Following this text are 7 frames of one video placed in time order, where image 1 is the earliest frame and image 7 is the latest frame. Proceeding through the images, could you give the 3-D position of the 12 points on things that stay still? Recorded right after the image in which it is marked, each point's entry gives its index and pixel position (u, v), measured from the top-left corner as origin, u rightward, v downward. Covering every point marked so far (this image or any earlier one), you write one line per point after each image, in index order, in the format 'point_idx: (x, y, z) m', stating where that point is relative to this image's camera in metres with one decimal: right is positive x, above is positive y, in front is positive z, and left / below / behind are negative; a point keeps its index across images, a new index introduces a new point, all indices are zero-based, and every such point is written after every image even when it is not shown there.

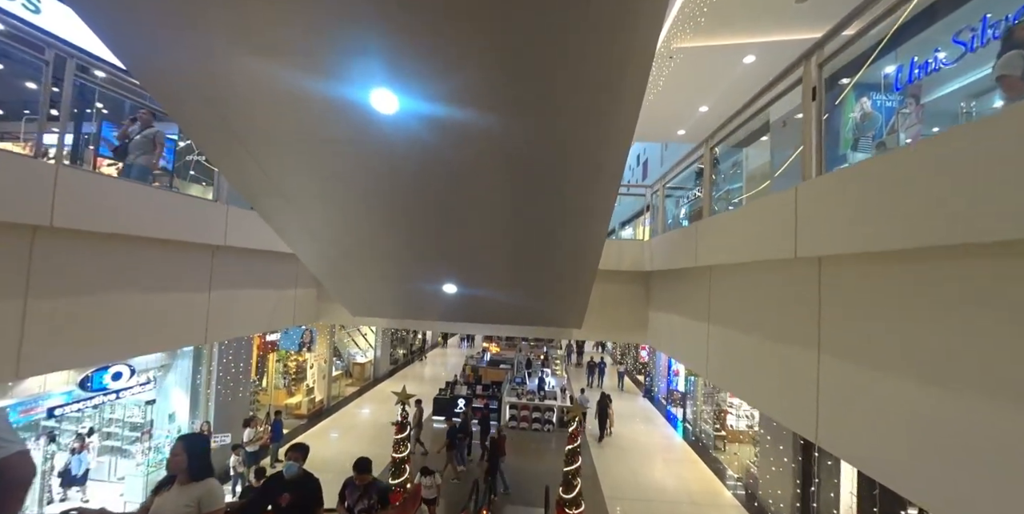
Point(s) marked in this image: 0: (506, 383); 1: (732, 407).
0: (-0.2, -4.1, +13.2) m
1: (+5.7, -3.9, +10.4) m
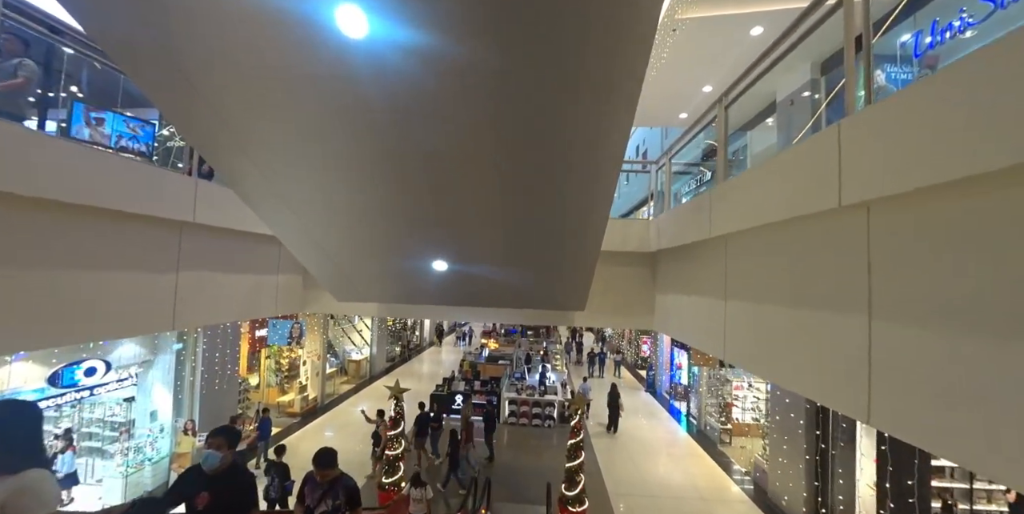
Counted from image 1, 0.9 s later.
0: (-0.2, -3.9, +12.9) m
1: (+5.7, -3.6, +10.1) m
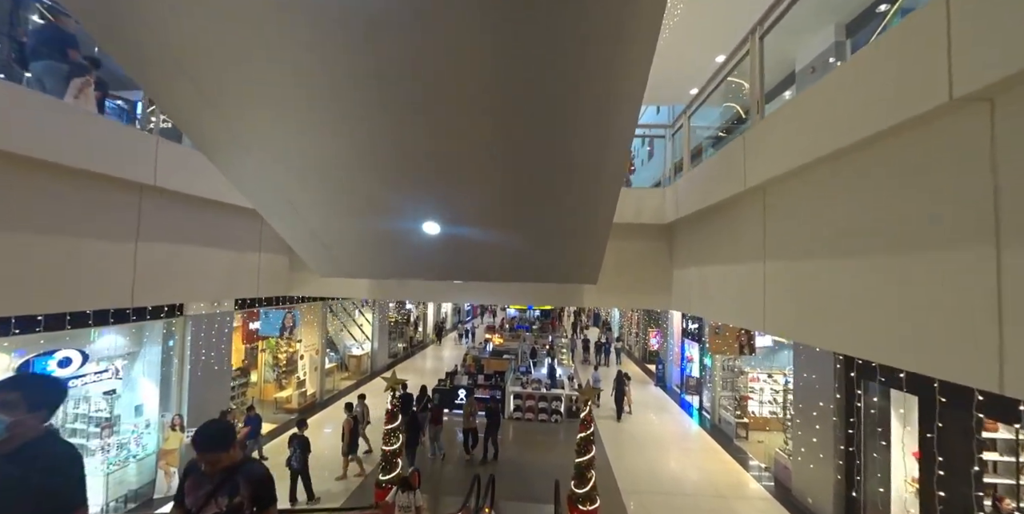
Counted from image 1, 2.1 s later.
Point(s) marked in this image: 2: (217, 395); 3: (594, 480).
0: (-0.1, -3.5, +12.5) m
1: (+5.8, -3.3, +9.6) m
2: (-5.6, -2.6, +7.7) m
3: (+1.2, -3.3, +5.9) m
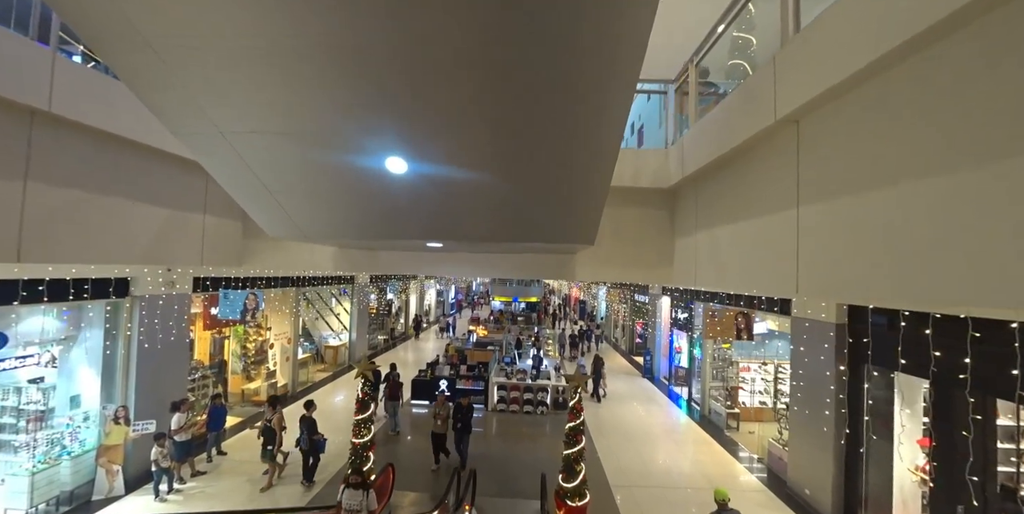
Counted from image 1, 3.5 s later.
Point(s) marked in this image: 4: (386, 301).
0: (-0.5, -3.1, +12.0) m
1: (+5.4, -2.9, +9.3) m
2: (-5.9, -2.1, +7.0) m
3: (+1.0, -2.9, +5.5) m
4: (-5.7, -2.0, +18.2) m
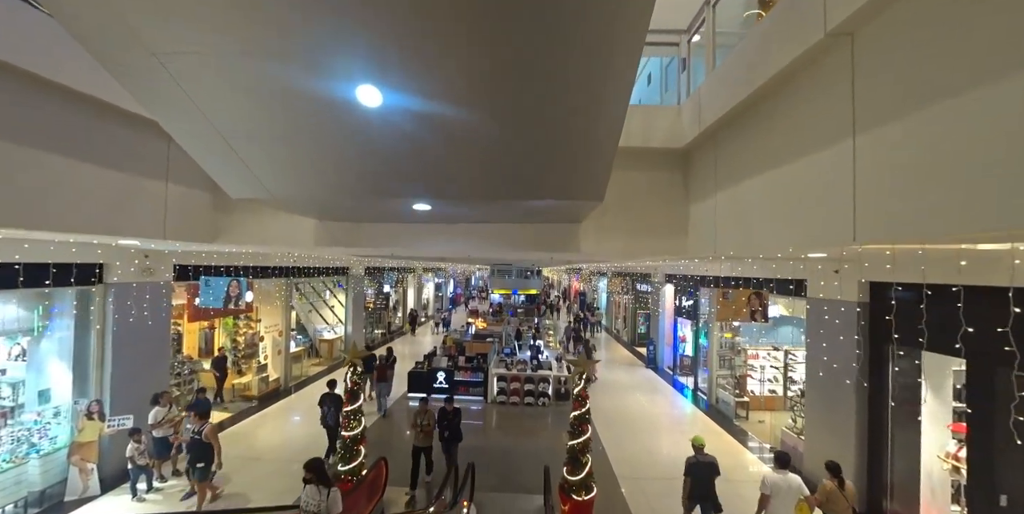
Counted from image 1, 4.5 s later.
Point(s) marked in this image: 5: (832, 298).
0: (-0.5, -2.8, +11.6) m
1: (+5.4, -2.5, +9.0) m
2: (-5.9, -1.9, +6.6) m
3: (+1.0, -2.6, +5.1) m
4: (-5.7, -1.6, +17.8) m
5: (+4.7, -0.6, +6.0) m
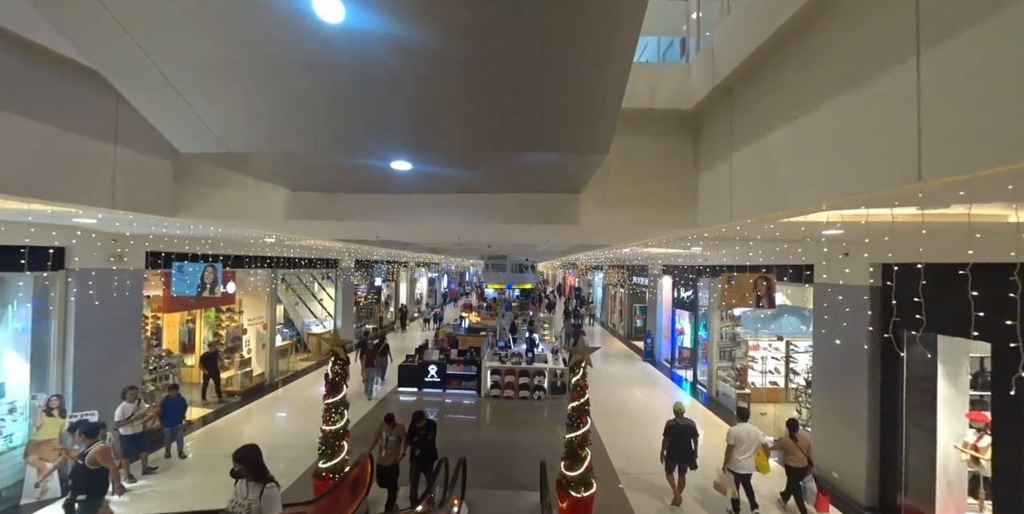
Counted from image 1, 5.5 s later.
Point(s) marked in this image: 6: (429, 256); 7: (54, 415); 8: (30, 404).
0: (-0.7, -2.5, +11.3) m
1: (+5.3, -2.3, +8.7) m
2: (-6.0, -1.7, +6.2) m
3: (+0.9, -2.4, +4.8) m
4: (-5.9, -1.4, +17.4) m
5: (+4.6, -0.3, +5.7) m
6: (-3.7, +0.1, +18.2) m
7: (-5.9, -2.0, +5.2) m
8: (-6.3, -1.9, +5.3) m
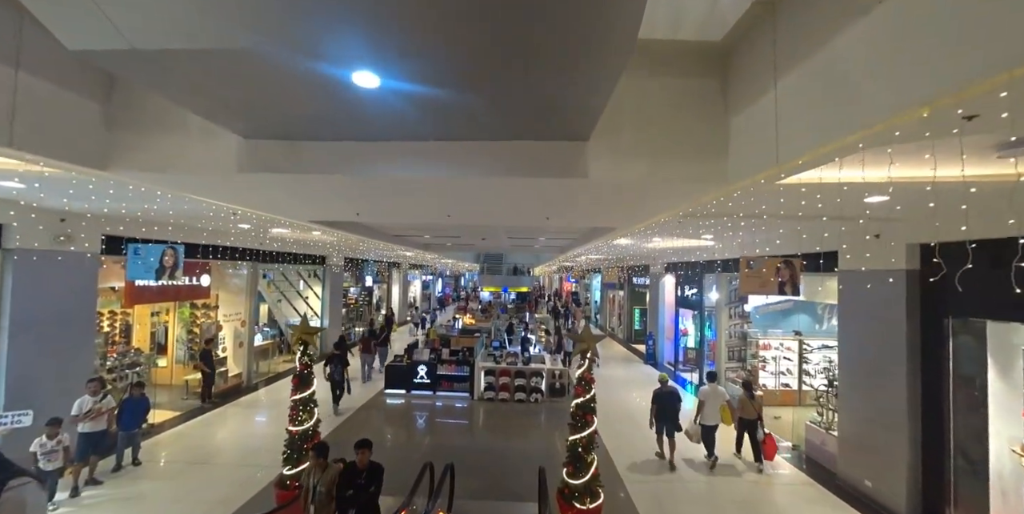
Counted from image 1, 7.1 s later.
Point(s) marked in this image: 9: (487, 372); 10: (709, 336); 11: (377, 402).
0: (-0.8, -2.4, +10.6) m
1: (+5.2, -2.1, +8.2) m
2: (-6.0, -1.4, +5.5) m
3: (+0.9, -2.2, +4.2) m
4: (-6.1, -1.3, +16.7) m
5: (+4.6, -0.1, +5.1) m
6: (-3.9, 0.0, +17.6) m
7: (-5.9, -1.8, +4.5) m
8: (-6.3, -1.6, +4.6) m
9: (-0.6, -2.6, +9.2) m
10: (+4.9, -2.0, +10.1) m
11: (-2.9, -3.2, +8.8) m
